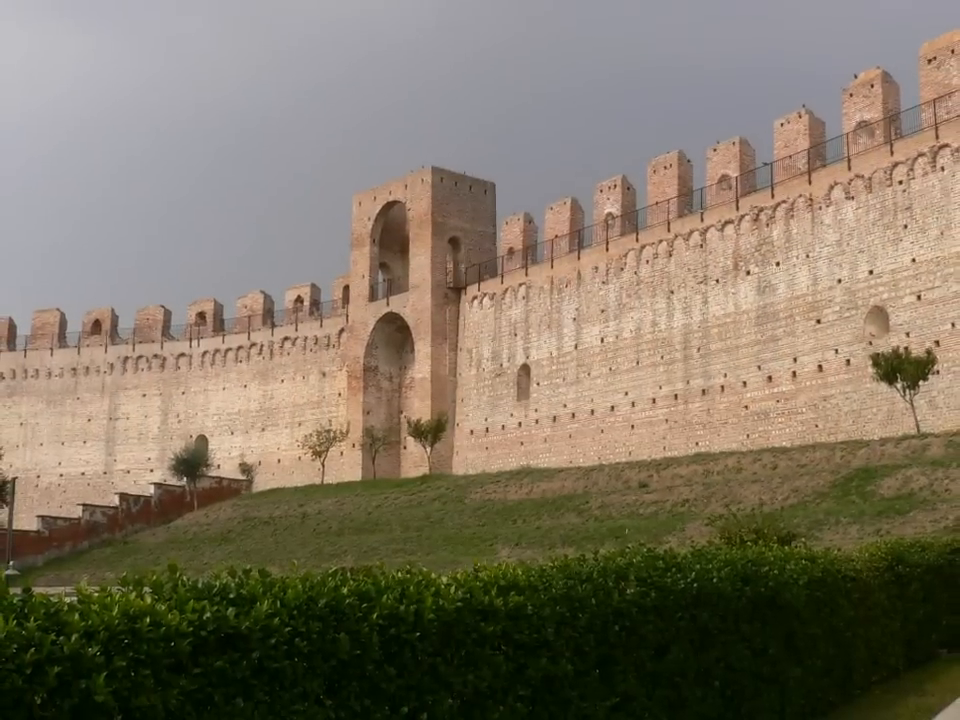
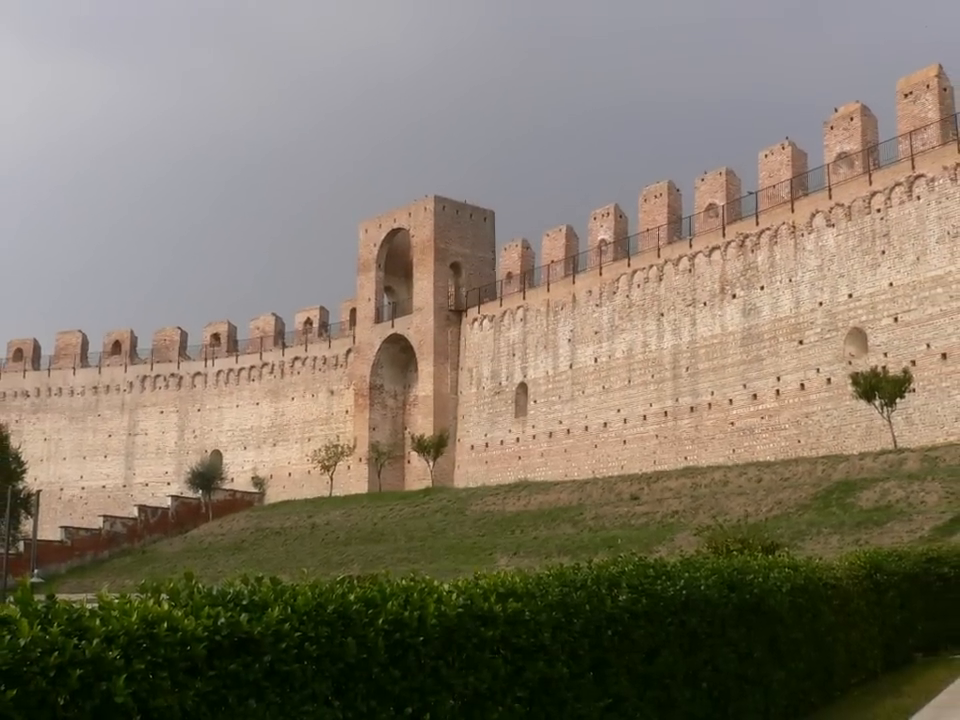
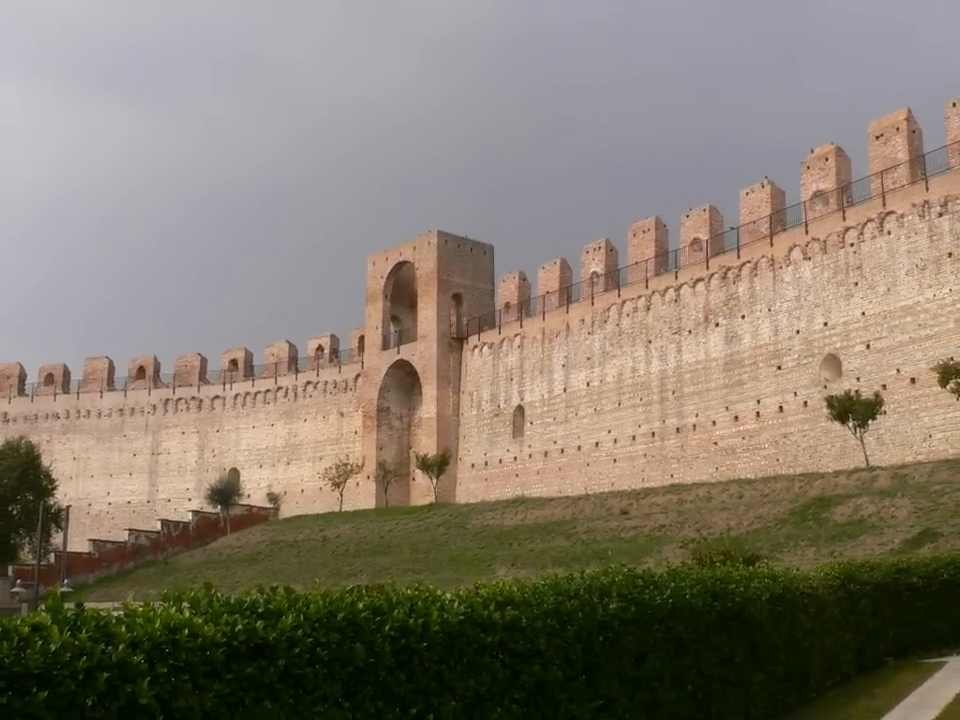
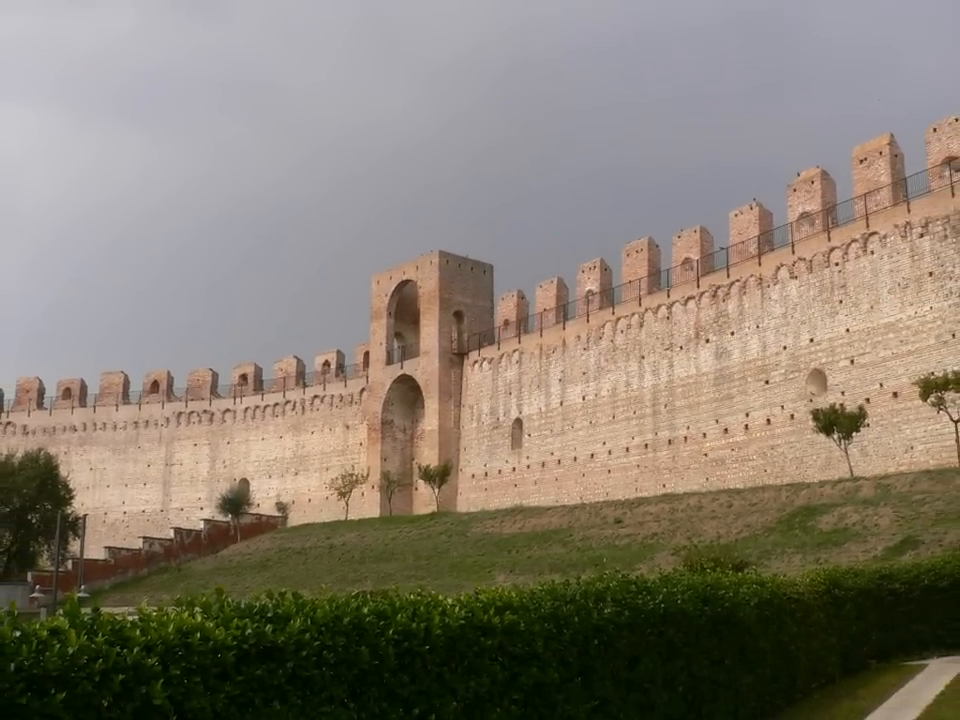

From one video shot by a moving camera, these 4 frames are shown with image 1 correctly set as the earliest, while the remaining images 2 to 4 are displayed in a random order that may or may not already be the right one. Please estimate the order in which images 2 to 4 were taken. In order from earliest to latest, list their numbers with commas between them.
2, 3, 4
